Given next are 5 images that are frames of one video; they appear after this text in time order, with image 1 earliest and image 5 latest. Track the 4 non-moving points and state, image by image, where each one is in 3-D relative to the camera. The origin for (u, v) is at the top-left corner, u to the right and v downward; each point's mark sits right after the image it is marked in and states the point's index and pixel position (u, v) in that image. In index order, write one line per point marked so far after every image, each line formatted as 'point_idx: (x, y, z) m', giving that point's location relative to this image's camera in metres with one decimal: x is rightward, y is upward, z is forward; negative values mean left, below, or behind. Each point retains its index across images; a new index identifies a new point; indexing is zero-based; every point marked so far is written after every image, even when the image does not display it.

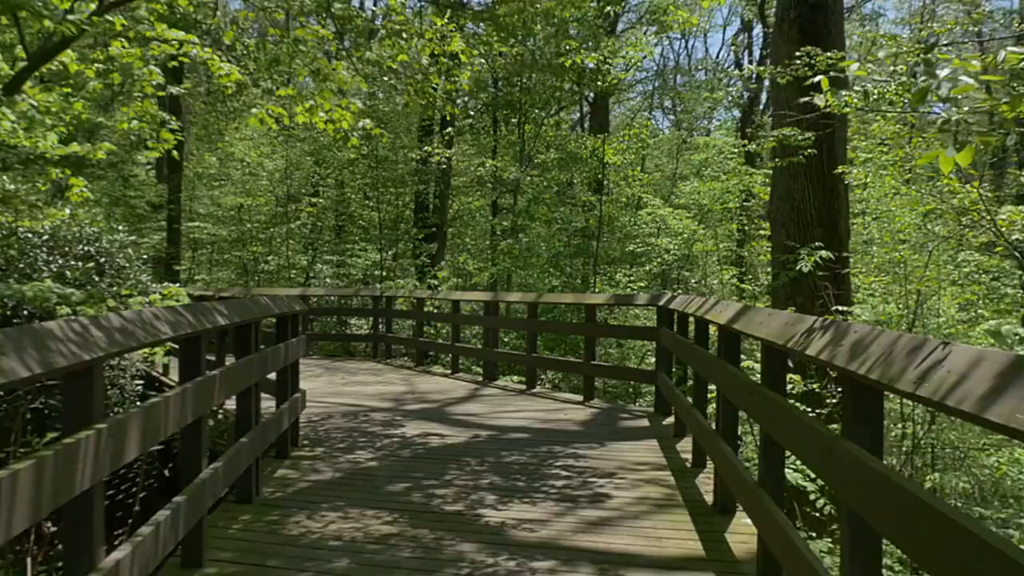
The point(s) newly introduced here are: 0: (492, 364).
0: (-0.1, -0.6, +7.7) m
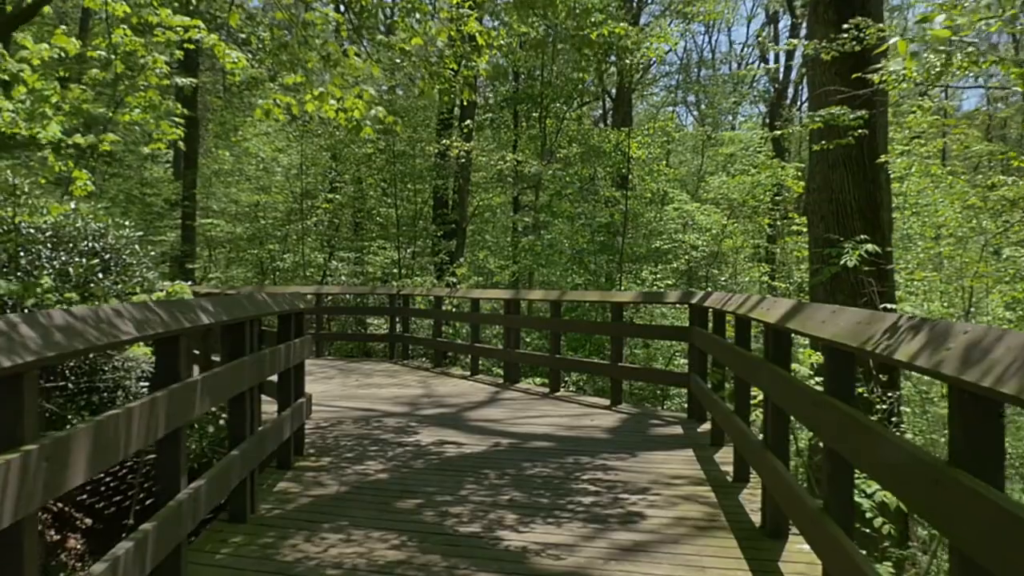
0: (0.0, -0.5, +7.3) m
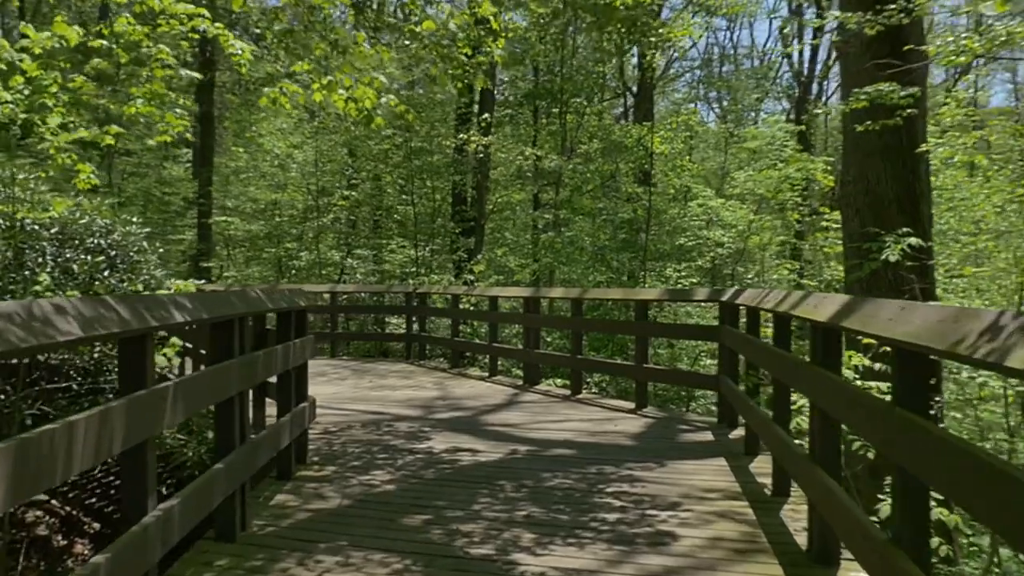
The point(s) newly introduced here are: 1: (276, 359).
0: (+0.1, -0.5, +7.0) m
1: (-0.7, -0.2, +3.3) m
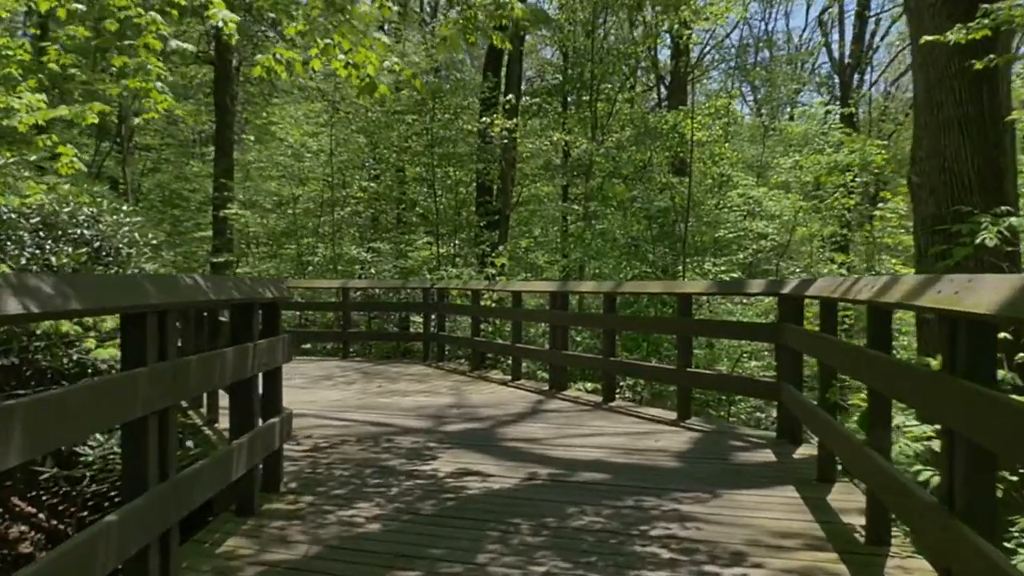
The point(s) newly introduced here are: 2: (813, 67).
0: (+0.3, -0.5, +6.3) m
1: (-0.7, -0.2, +2.6) m
2: (+4.6, +3.4, +16.5) m
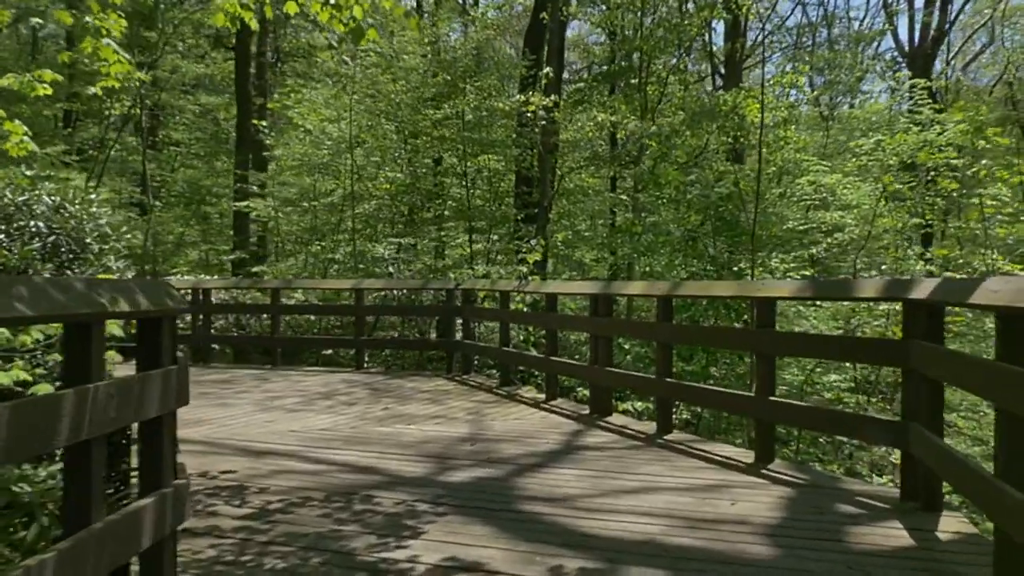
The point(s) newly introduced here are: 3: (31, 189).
0: (+0.4, -0.5, +5.2) m
1: (-0.7, -0.2, +1.5) m
2: (+5.2, +3.4, +15.1) m
3: (-2.5, +0.5, +5.6) m
